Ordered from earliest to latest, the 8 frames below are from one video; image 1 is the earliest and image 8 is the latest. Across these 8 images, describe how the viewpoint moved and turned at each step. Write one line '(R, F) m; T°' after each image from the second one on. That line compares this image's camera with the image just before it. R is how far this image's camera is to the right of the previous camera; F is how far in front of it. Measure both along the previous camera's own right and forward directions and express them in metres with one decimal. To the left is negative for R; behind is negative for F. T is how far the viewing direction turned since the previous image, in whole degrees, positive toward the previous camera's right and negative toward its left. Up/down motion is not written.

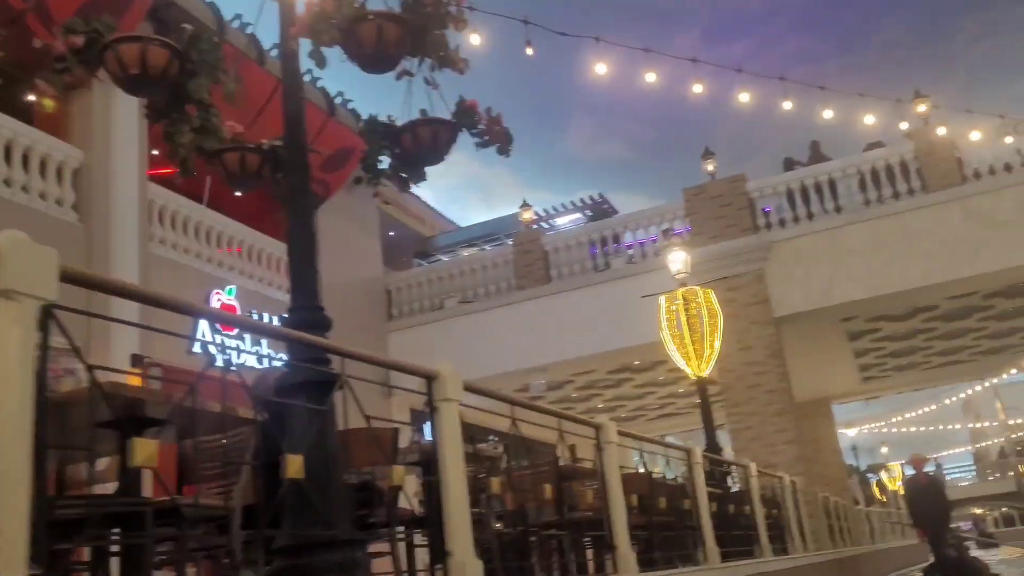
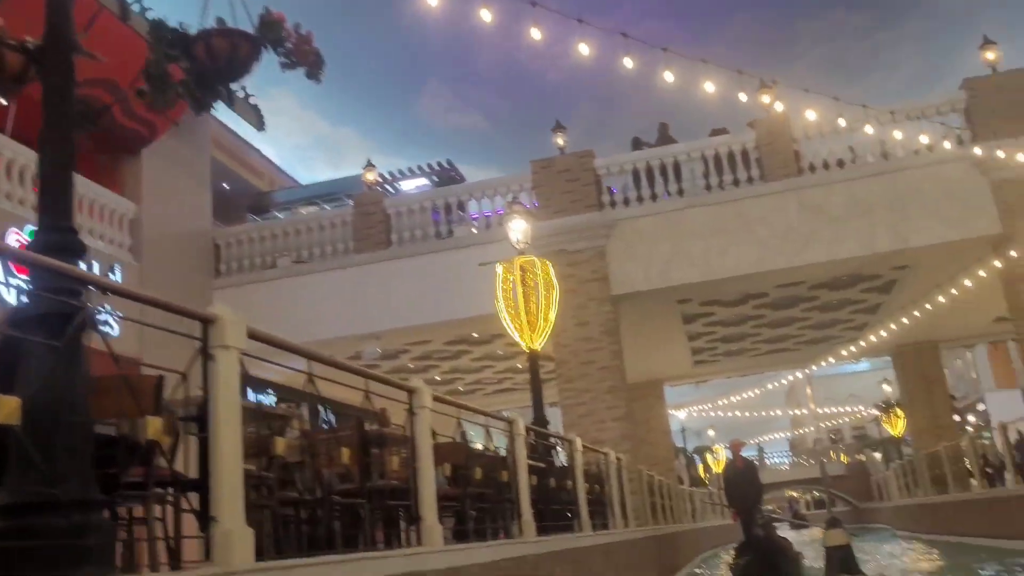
(+0.2, +0.4) m; +9°
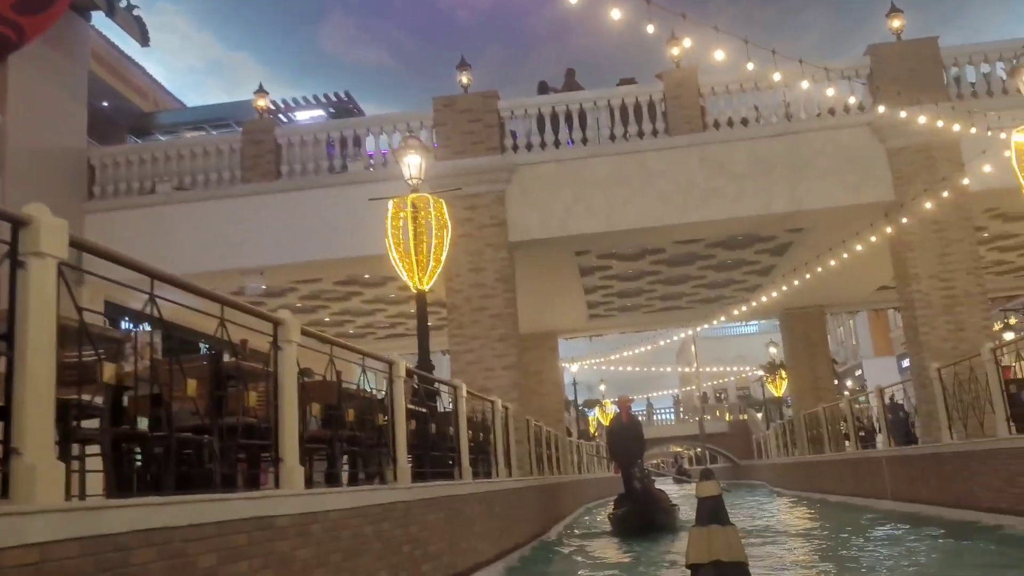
(+0.1, +0.4) m; +6°
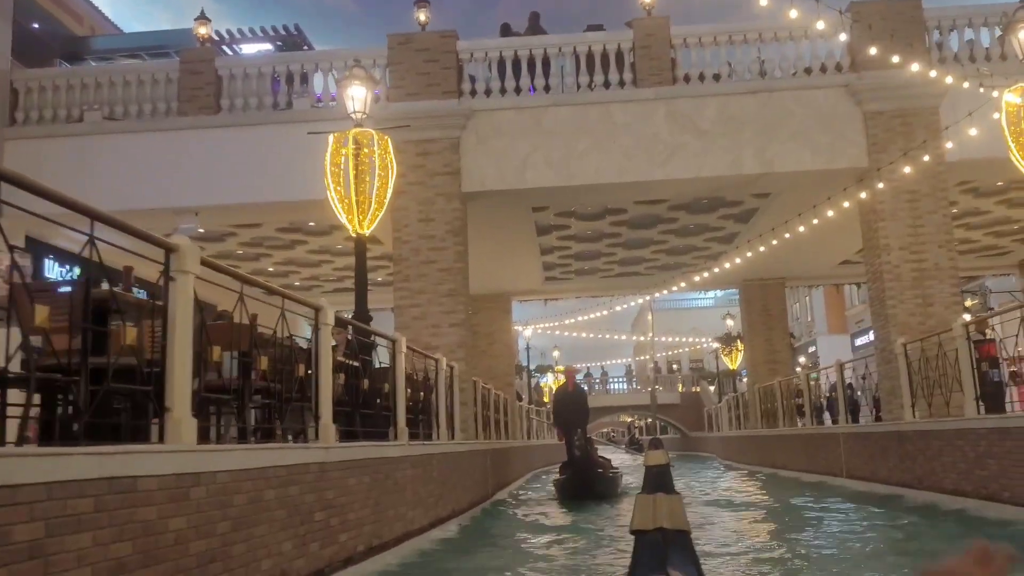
(+0.1, +0.7) m; +3°
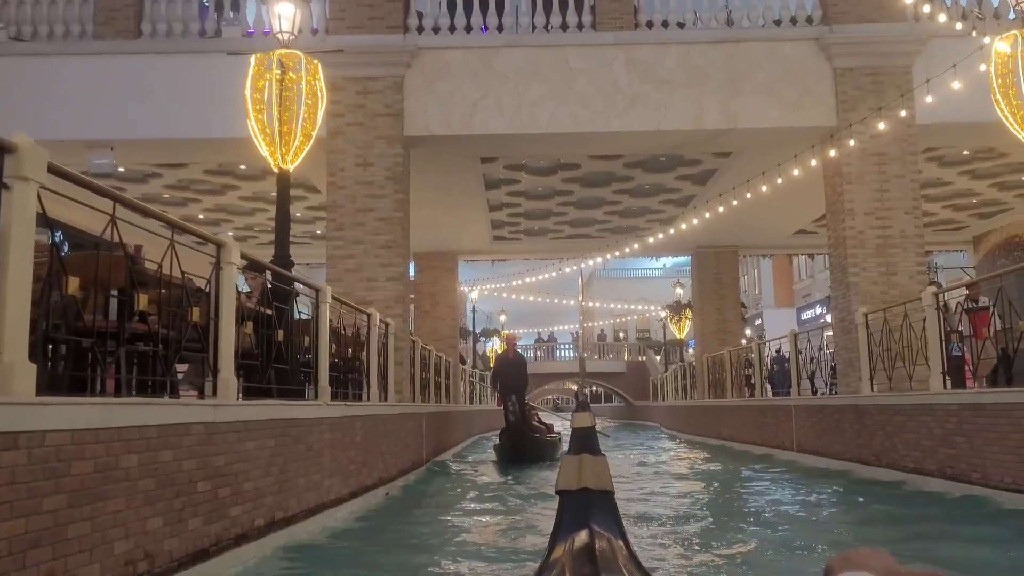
(+0.1, +0.8) m; +3°
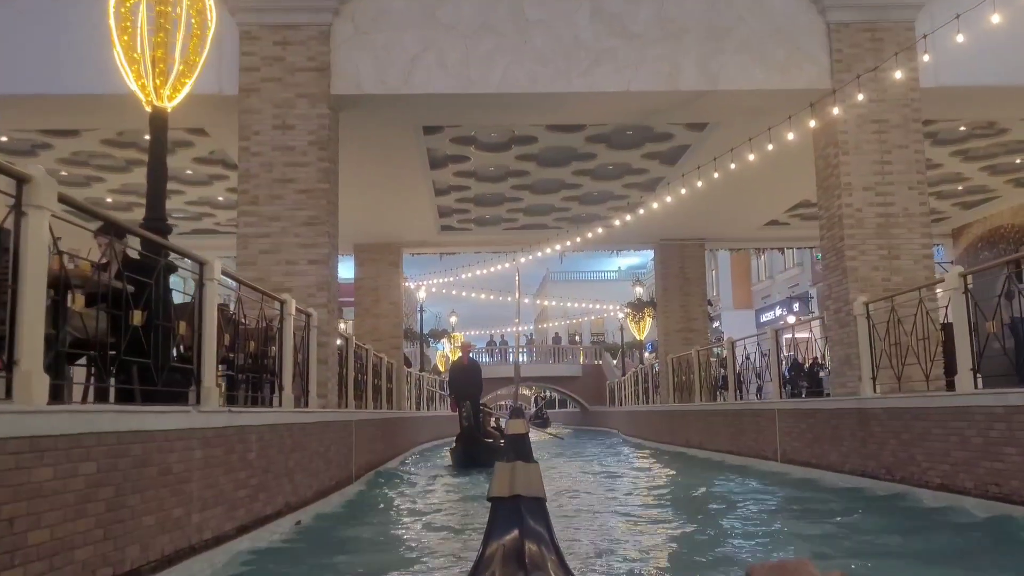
(+0.1, +1.7) m; +3°
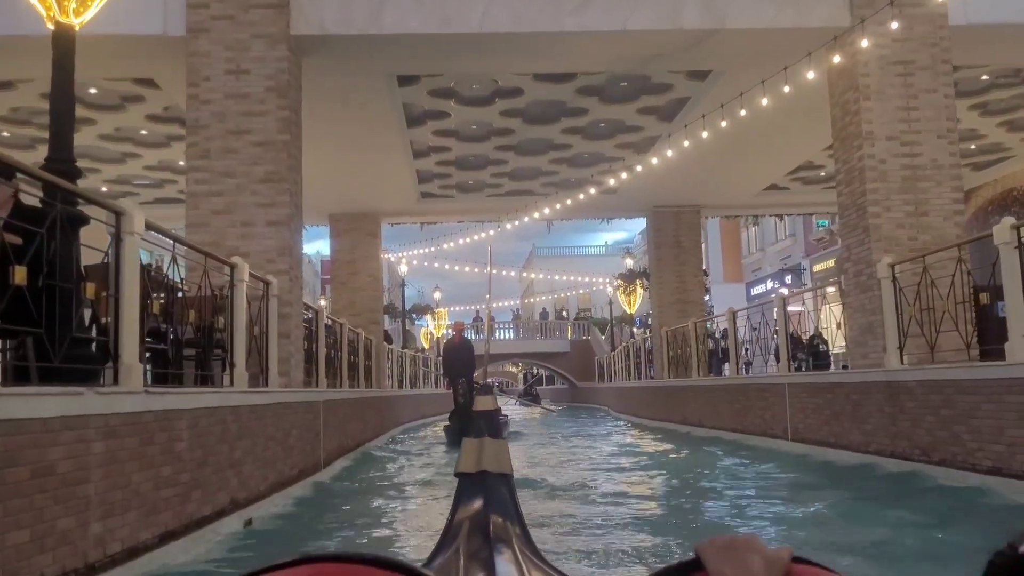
(0.0, +1.0) m; +1°
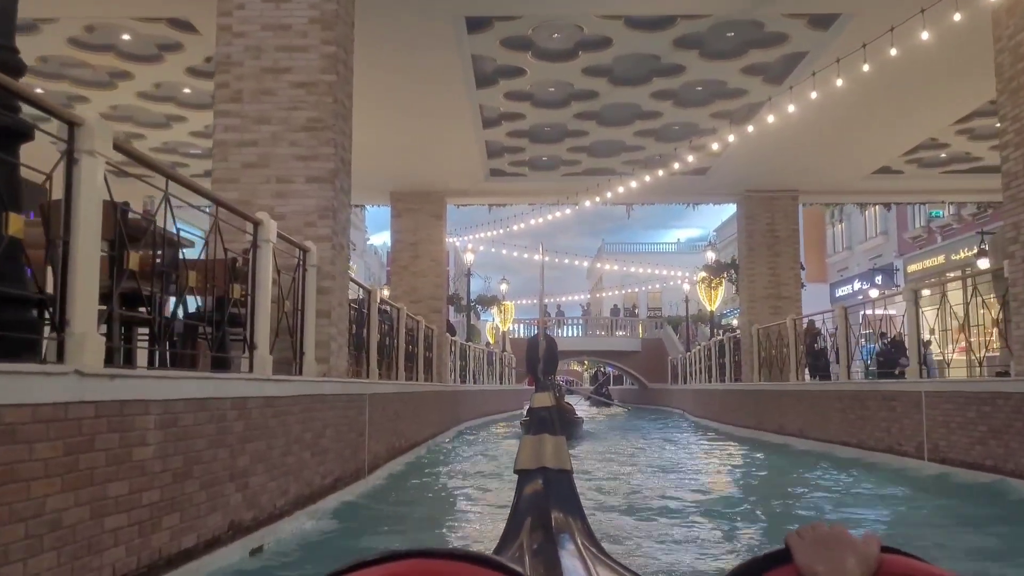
(-0.2, +1.5) m; -4°
